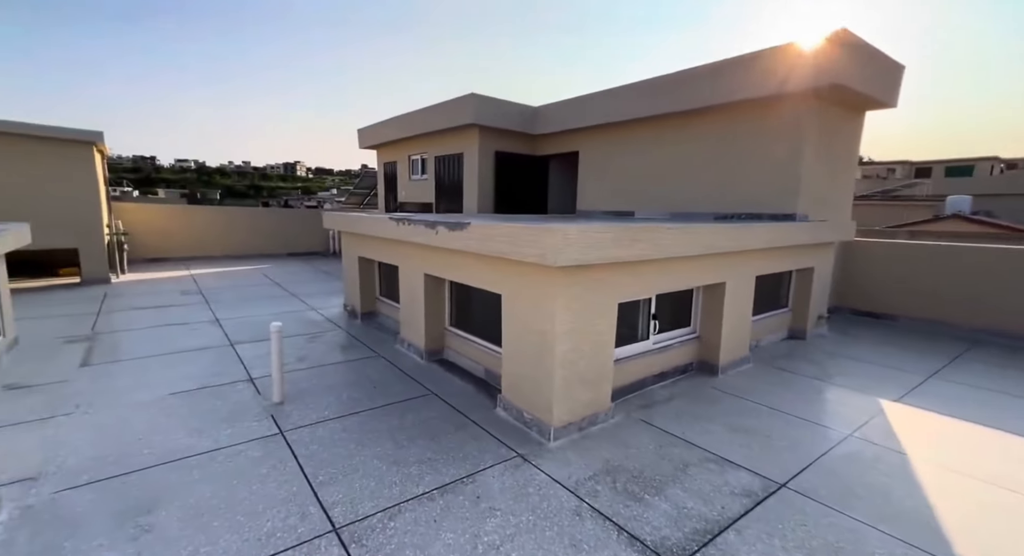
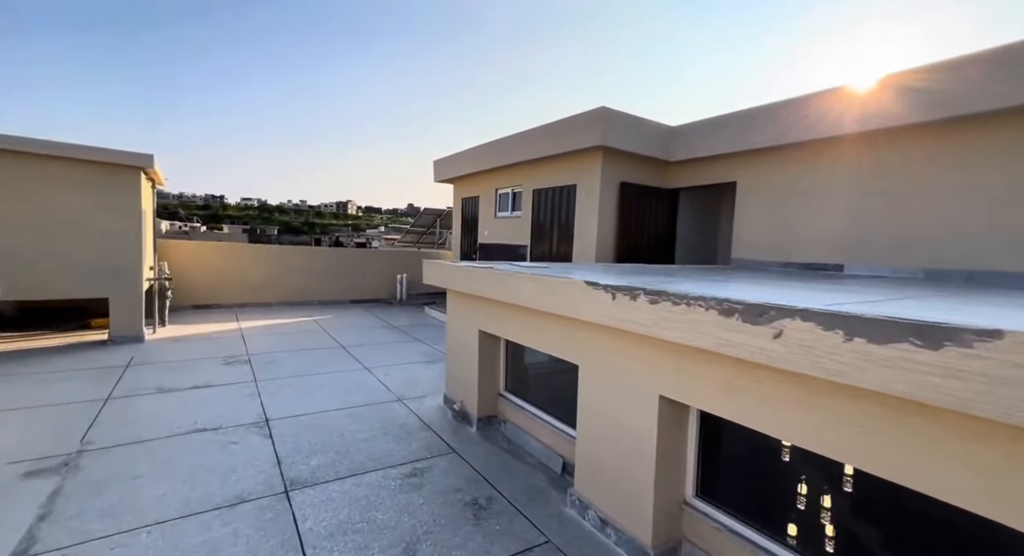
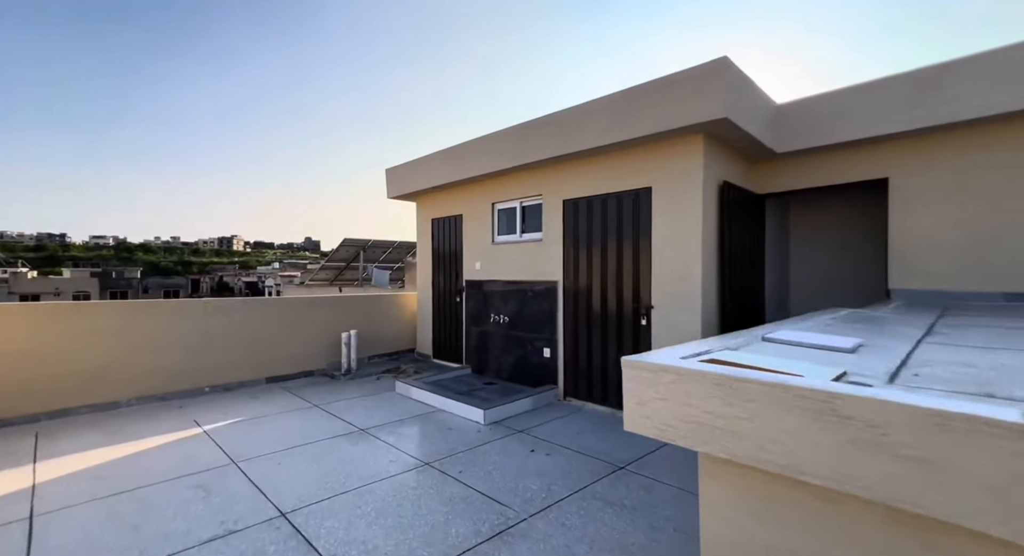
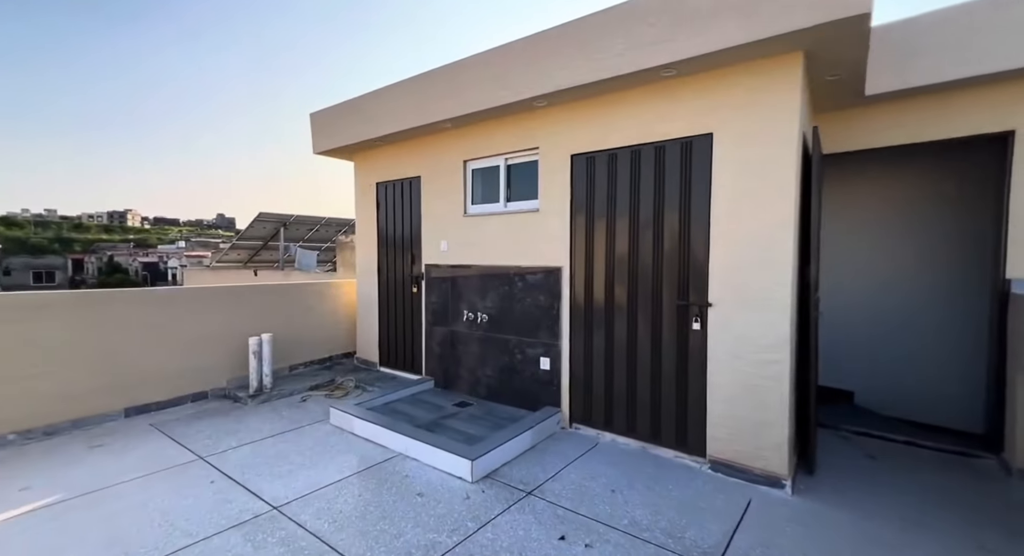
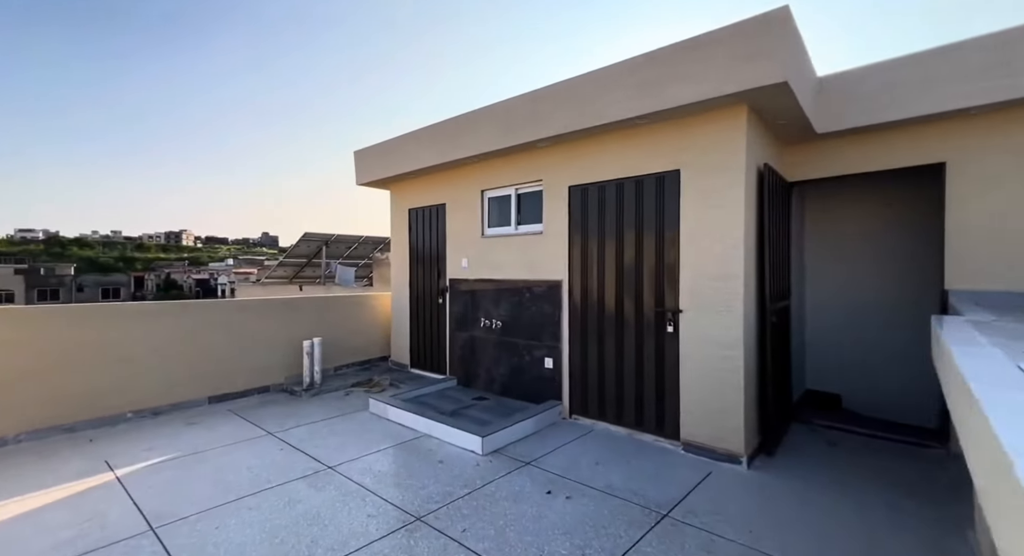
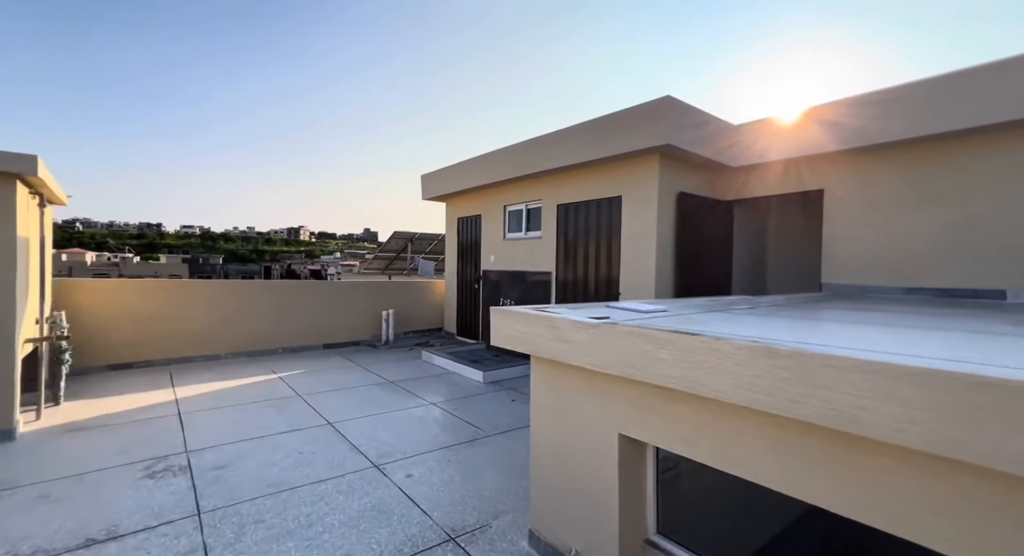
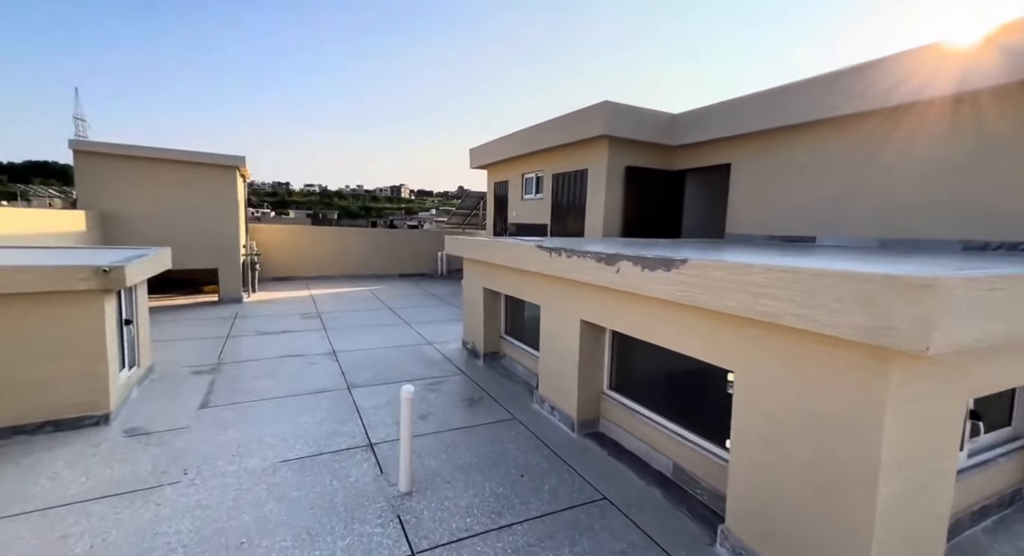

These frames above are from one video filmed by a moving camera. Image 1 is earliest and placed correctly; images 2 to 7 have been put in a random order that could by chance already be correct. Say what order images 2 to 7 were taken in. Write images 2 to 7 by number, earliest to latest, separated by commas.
7, 2, 6, 3, 5, 4
